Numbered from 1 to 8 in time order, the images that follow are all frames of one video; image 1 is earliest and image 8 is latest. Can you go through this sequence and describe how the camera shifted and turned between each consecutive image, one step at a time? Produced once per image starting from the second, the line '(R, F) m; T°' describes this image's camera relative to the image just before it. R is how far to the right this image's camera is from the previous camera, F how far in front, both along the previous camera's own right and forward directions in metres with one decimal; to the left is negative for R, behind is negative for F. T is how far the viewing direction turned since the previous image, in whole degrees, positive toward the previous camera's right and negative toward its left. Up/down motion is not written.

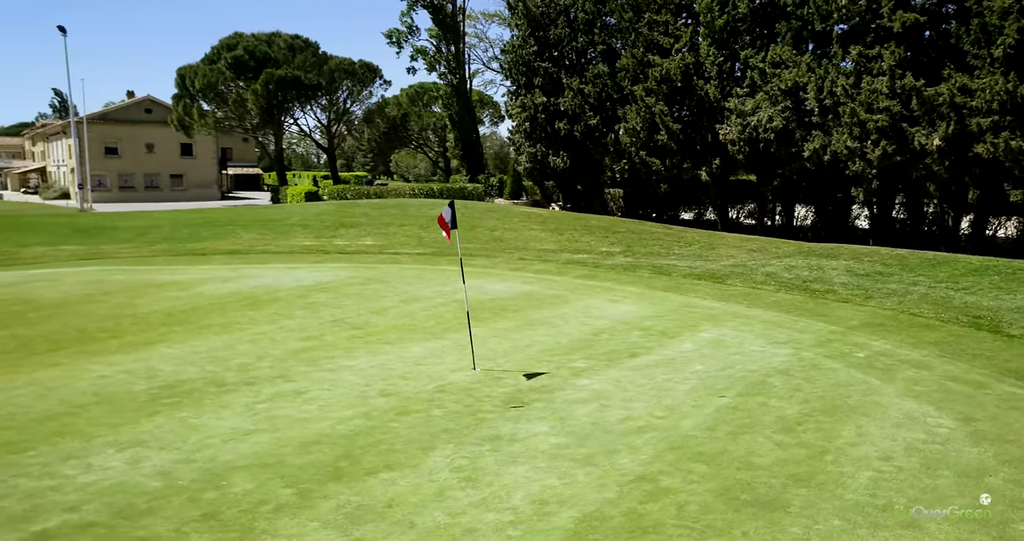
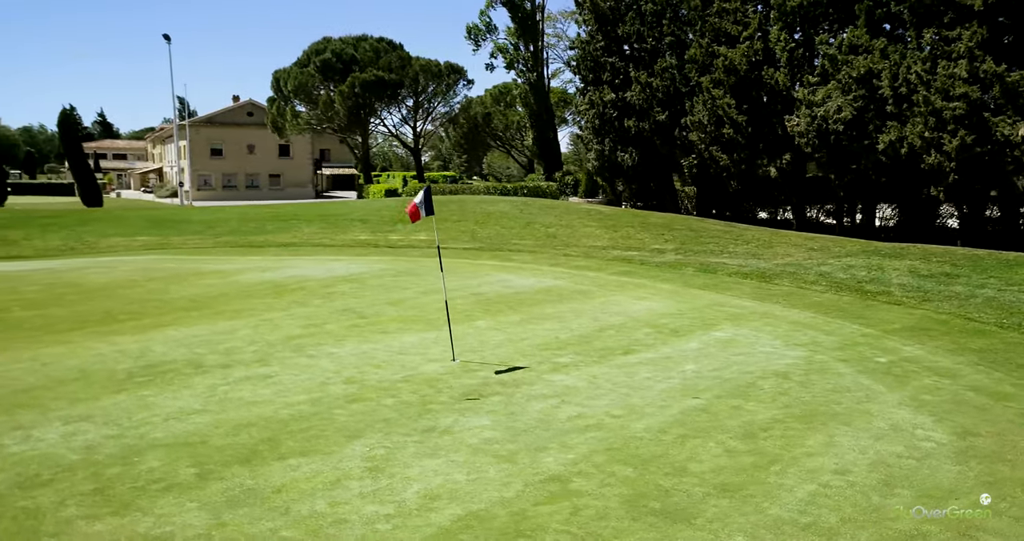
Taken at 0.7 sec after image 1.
(+1.2, +0.4) m; -8°
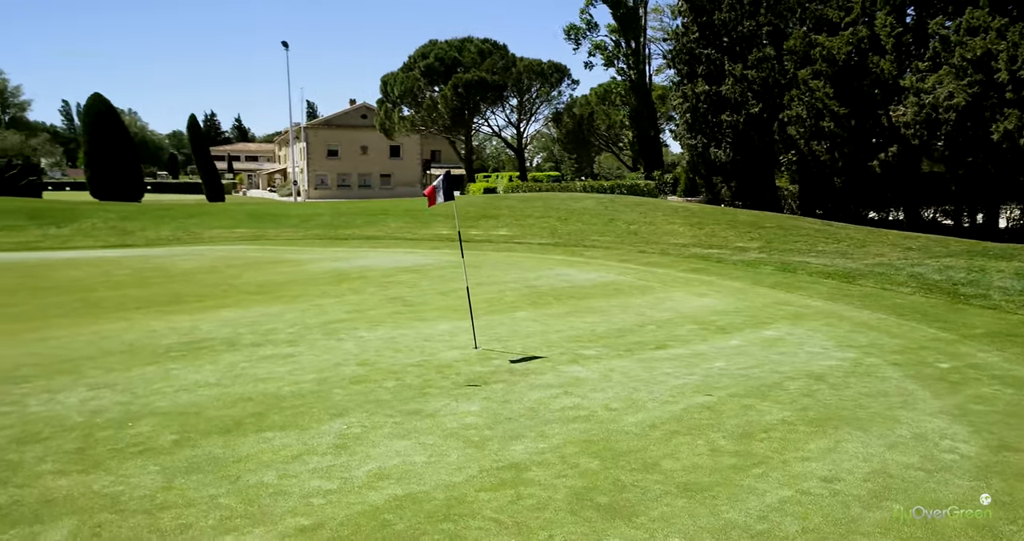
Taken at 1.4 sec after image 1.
(+0.9, +0.2) m; -9°
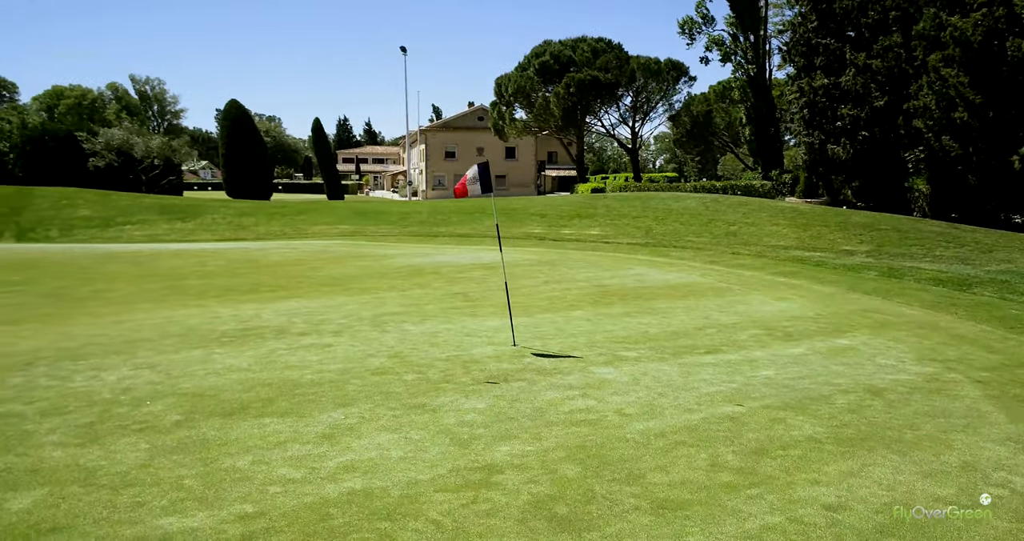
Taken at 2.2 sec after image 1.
(+0.8, +0.3) m; -10°
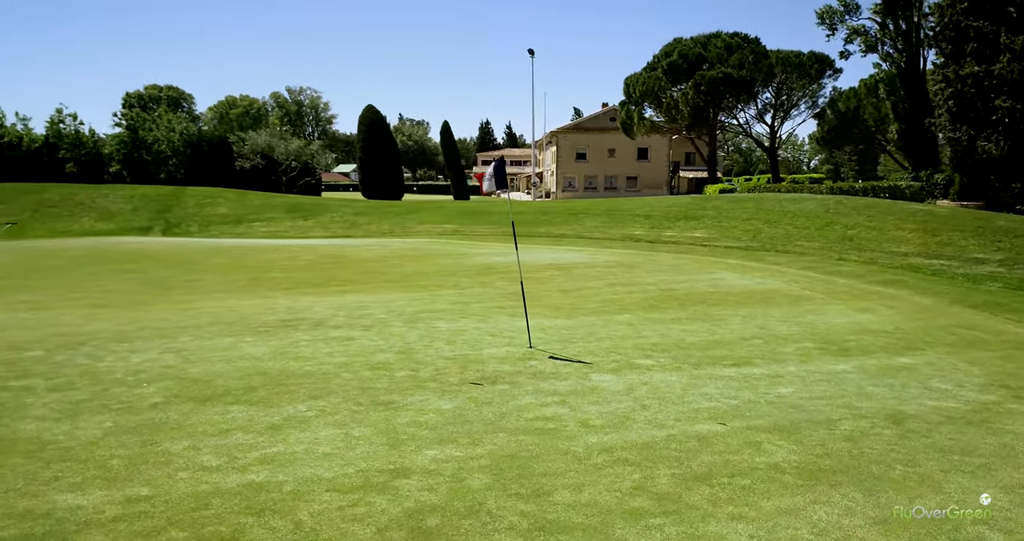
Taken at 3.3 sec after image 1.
(+1.2, +0.3) m; -11°
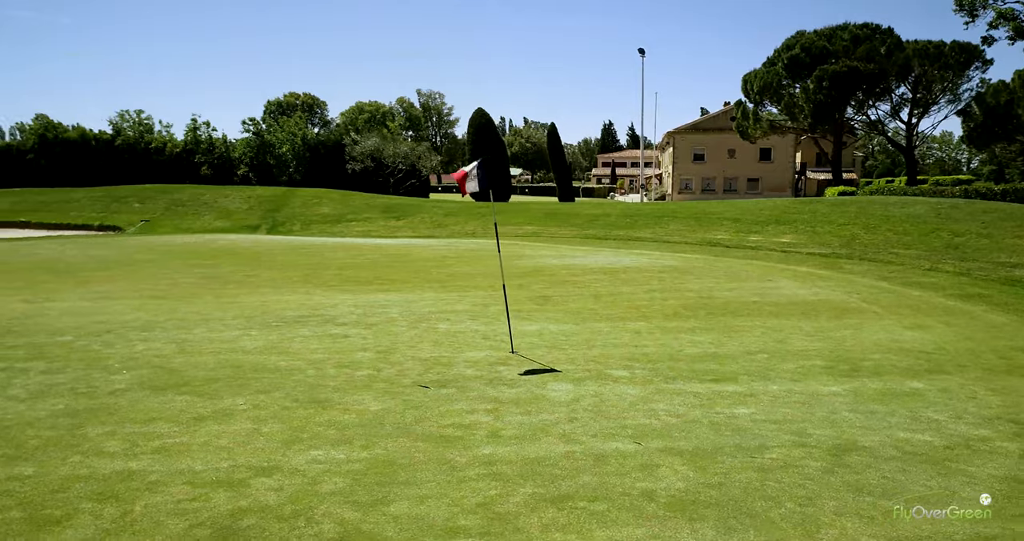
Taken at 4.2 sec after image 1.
(+1.3, +0.3) m; -10°
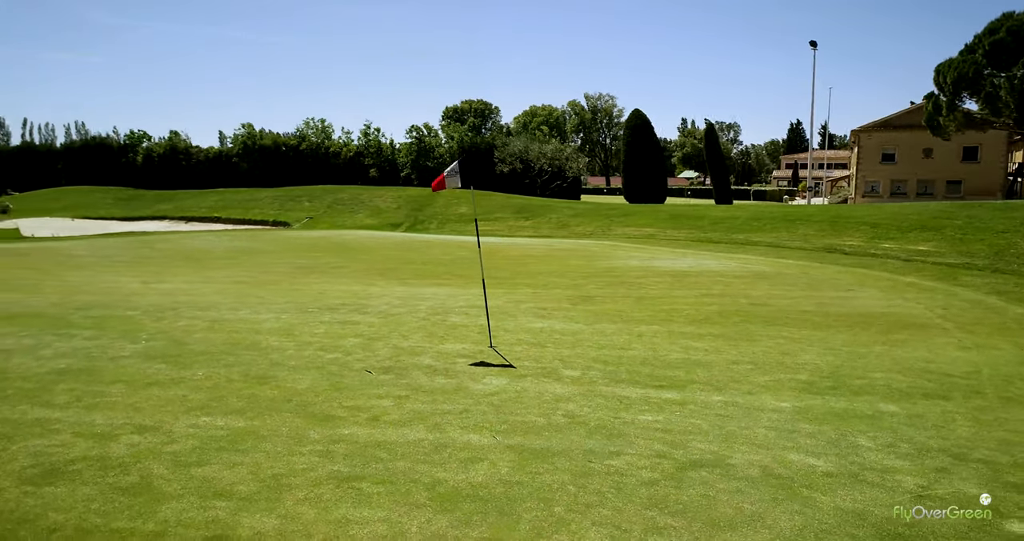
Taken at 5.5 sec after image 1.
(+1.8, +0.2) m; -14°
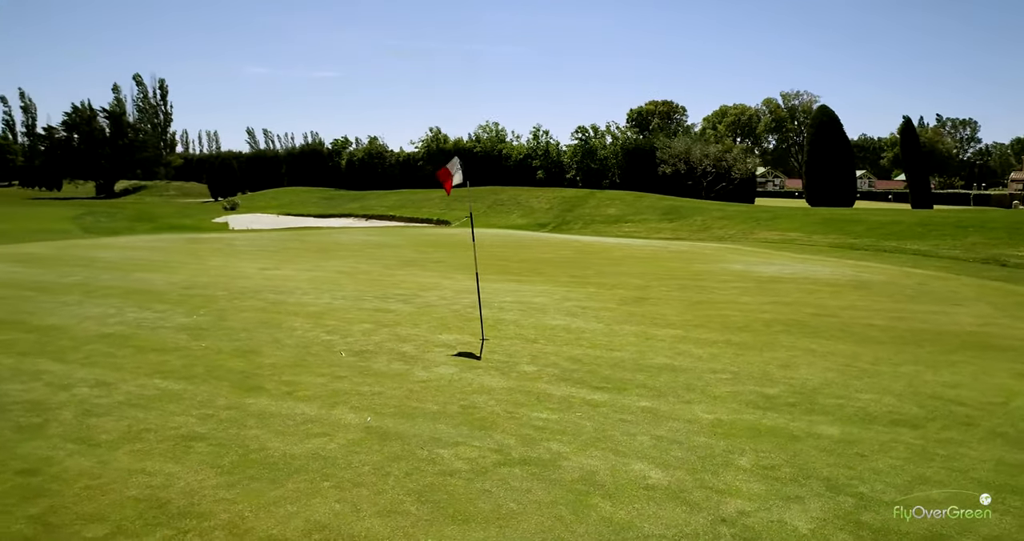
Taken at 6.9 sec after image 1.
(+1.8, +0.2) m; -16°
